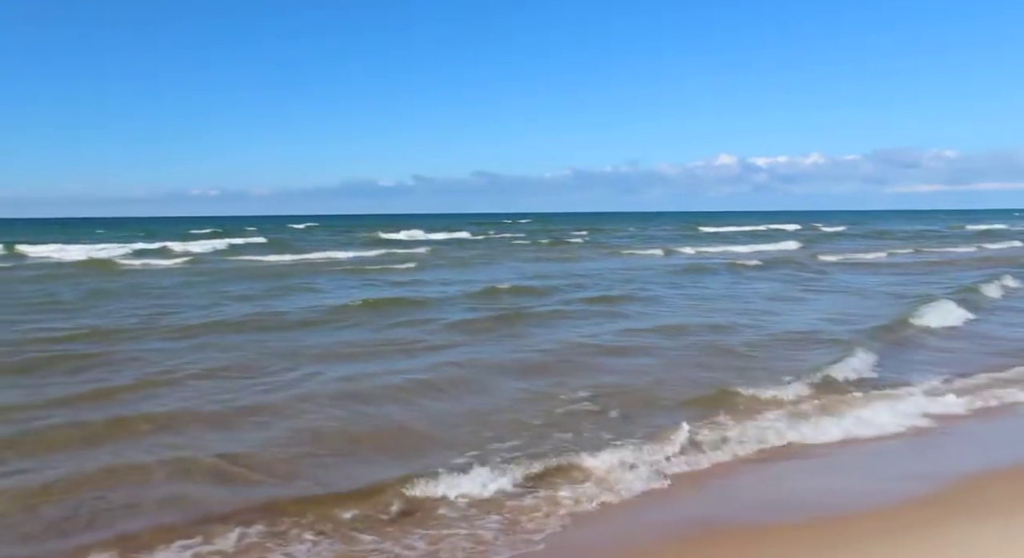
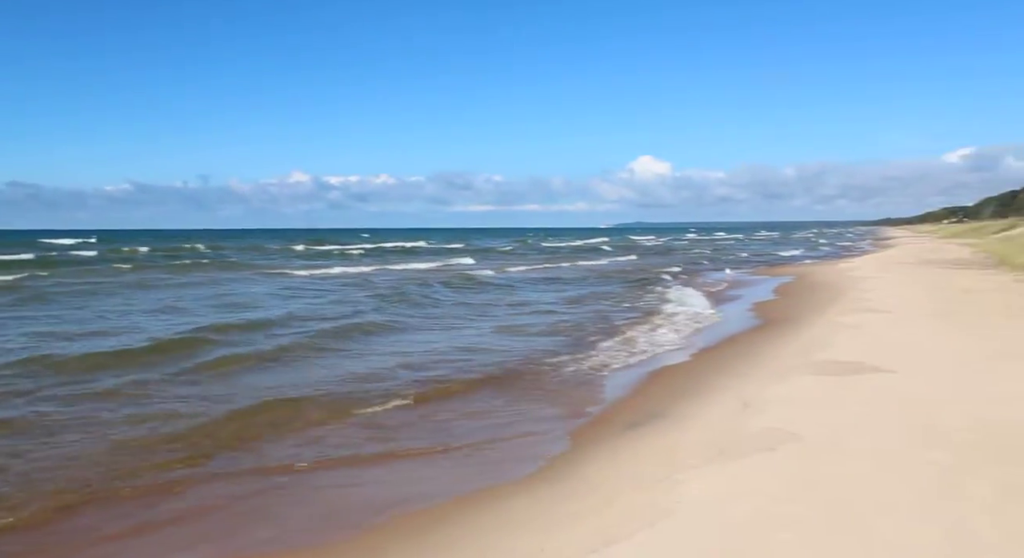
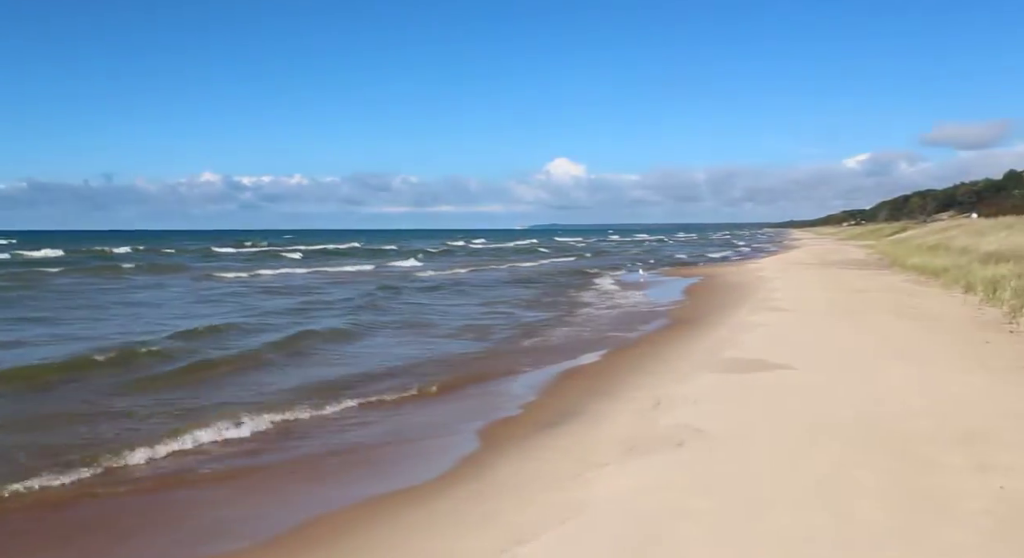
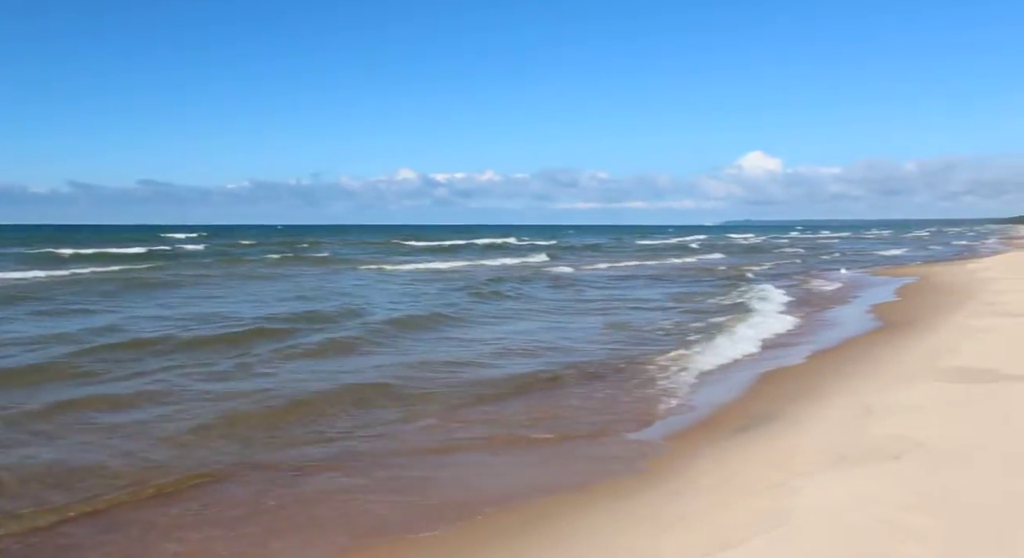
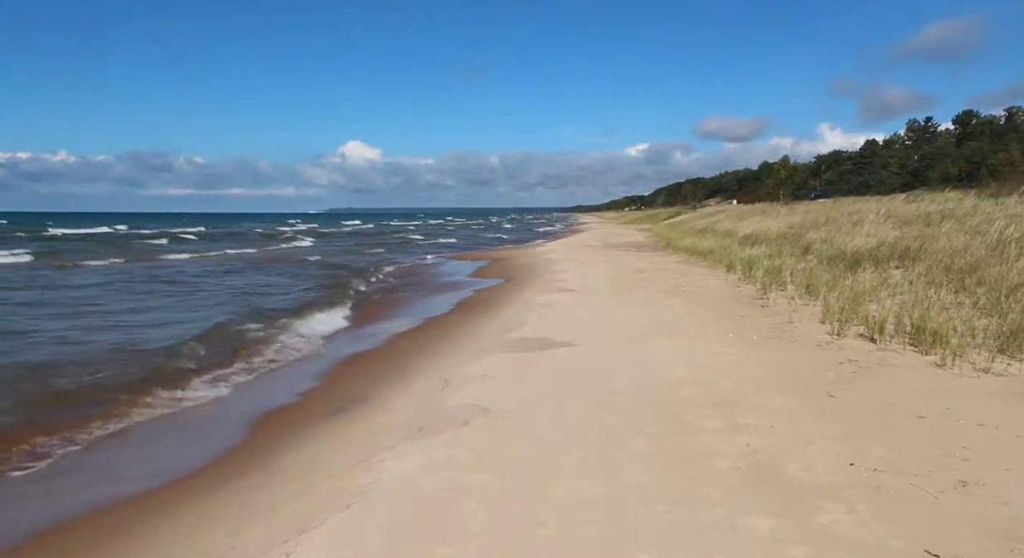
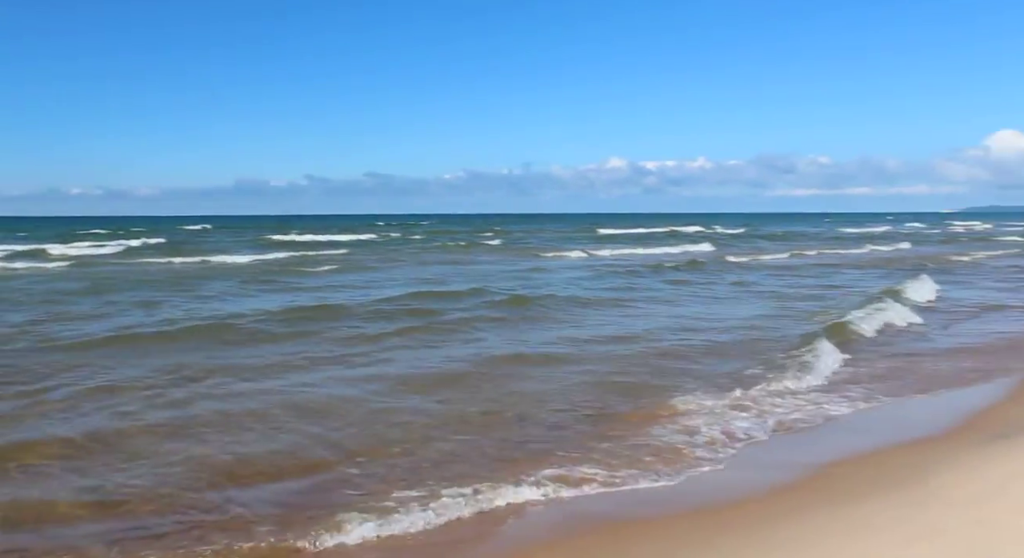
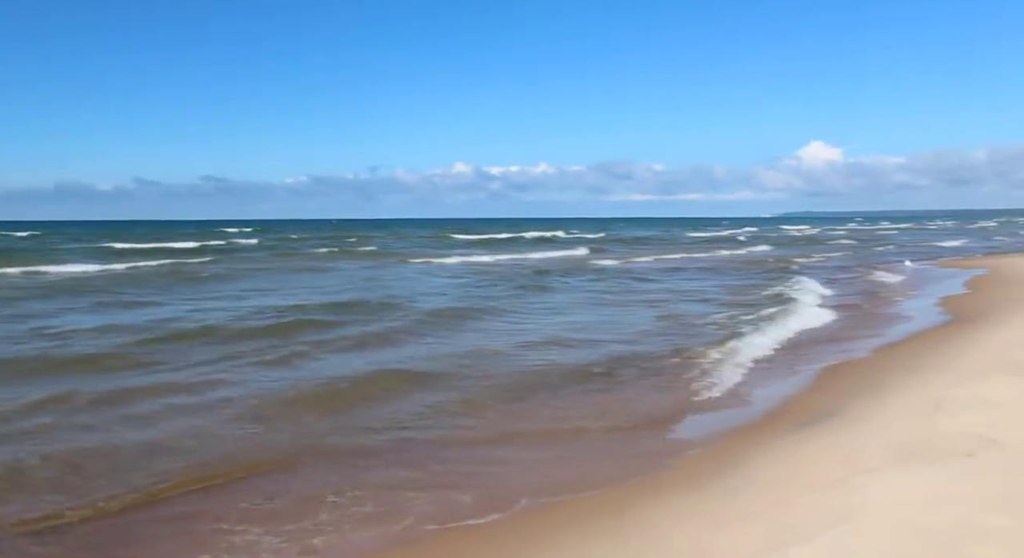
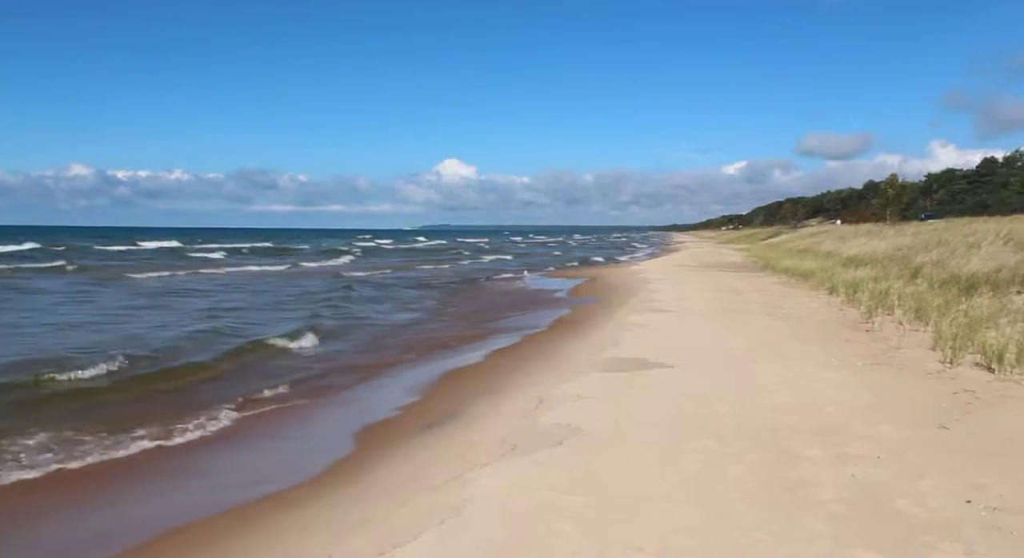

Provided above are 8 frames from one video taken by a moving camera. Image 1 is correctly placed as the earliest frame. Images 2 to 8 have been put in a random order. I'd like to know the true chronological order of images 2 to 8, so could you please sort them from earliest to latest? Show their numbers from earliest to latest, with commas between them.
6, 7, 4, 2, 3, 8, 5
